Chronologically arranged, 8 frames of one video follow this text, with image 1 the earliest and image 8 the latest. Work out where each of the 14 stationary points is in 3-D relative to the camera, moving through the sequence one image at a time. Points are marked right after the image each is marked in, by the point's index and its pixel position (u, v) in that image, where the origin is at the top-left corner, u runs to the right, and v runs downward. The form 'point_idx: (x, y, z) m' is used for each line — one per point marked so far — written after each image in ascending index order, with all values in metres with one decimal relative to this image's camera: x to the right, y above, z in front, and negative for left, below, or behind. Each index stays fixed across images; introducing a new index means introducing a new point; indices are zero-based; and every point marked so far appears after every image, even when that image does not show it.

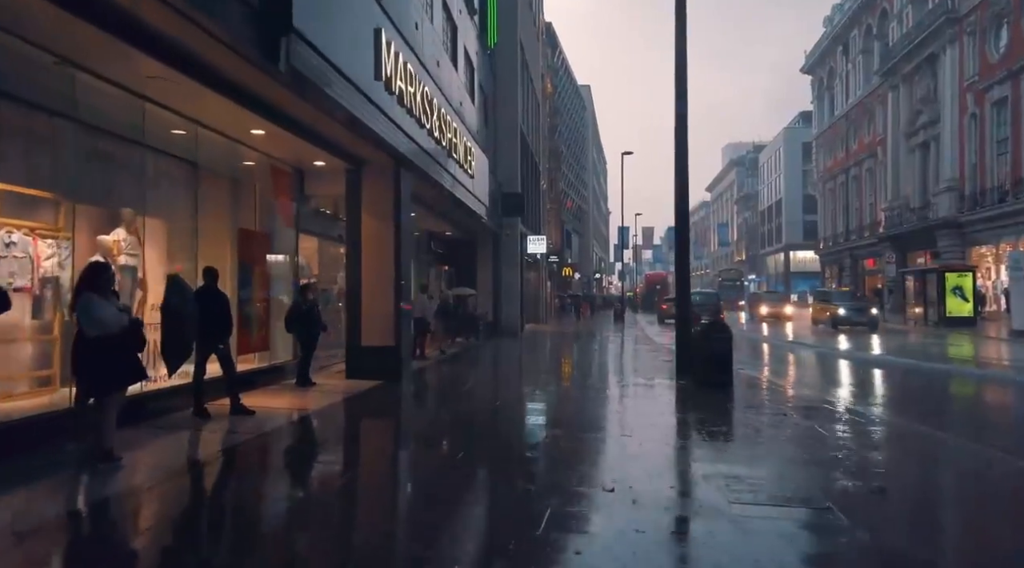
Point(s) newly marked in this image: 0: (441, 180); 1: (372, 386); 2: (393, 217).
0: (-1.5, +2.3, +19.2) m
1: (-2.4, -1.7, +14.6) m
2: (-2.0, +1.2, +14.8) m
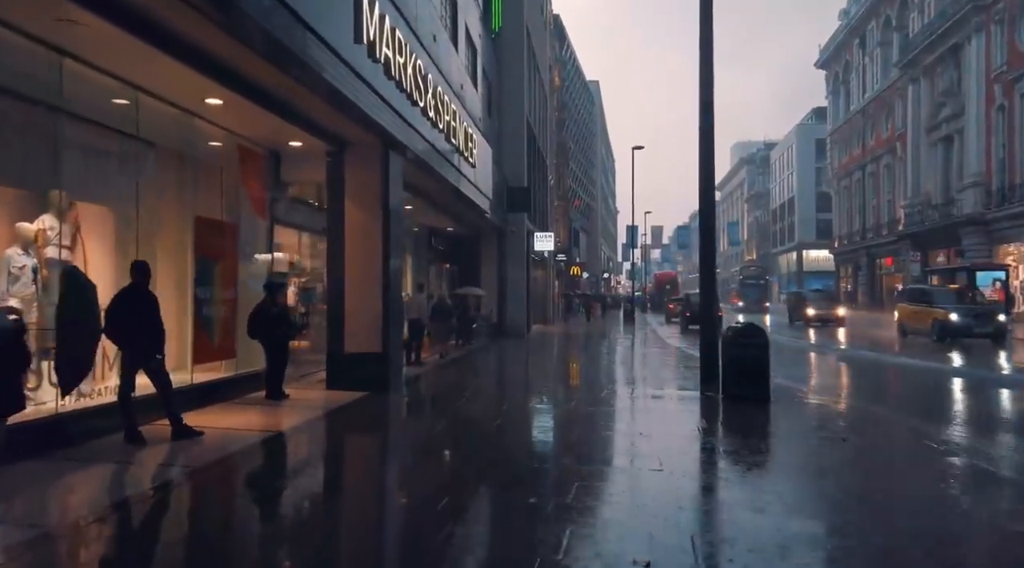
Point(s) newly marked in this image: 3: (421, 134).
0: (-1.5, +2.3, +17.4) m
1: (-2.3, -1.7, +12.8) m
2: (-2.0, +1.2, +13.0) m
3: (-1.6, +2.6, +15.1) m
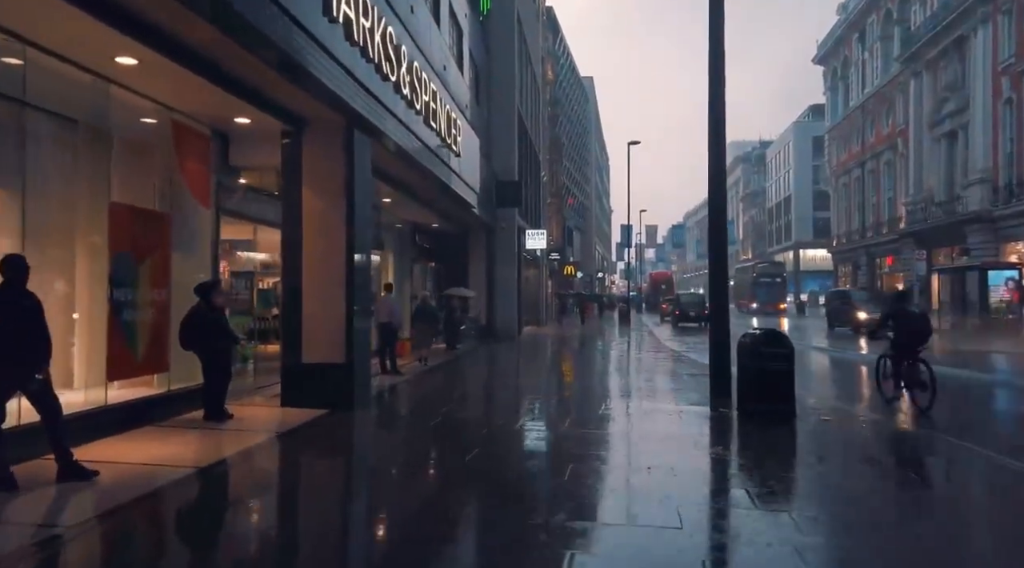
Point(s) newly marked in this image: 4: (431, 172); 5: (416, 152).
0: (-1.7, +2.3, +15.6) m
1: (-2.5, -1.7, +11.1) m
2: (-2.2, +1.2, +11.3) m
3: (-1.8, +2.6, +13.4) m
4: (-1.6, +2.2, +17.3) m
5: (-1.7, +2.3, +15.3) m
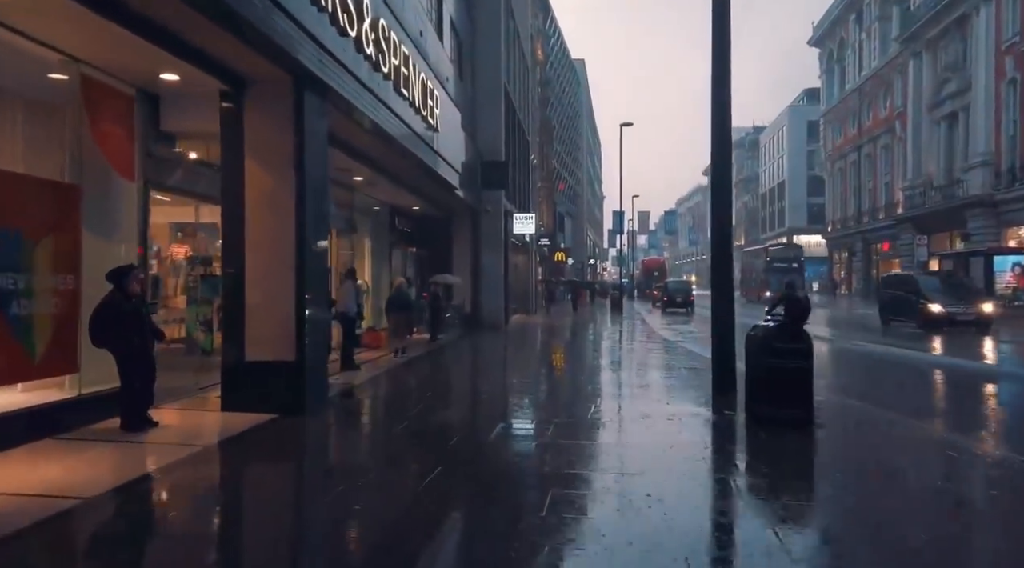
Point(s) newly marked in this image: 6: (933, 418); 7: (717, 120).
0: (-2.0, +2.6, +14.1) m
1: (-2.8, -1.5, +9.6) m
2: (-2.5, +1.4, +9.7) m
3: (-2.1, +2.8, +11.8) m
4: (-2.0, +2.5, +15.7) m
5: (-2.0, +2.5, +13.7) m
6: (+5.8, -1.8, +11.8) m
7: (+2.9, +2.3, +12.1) m
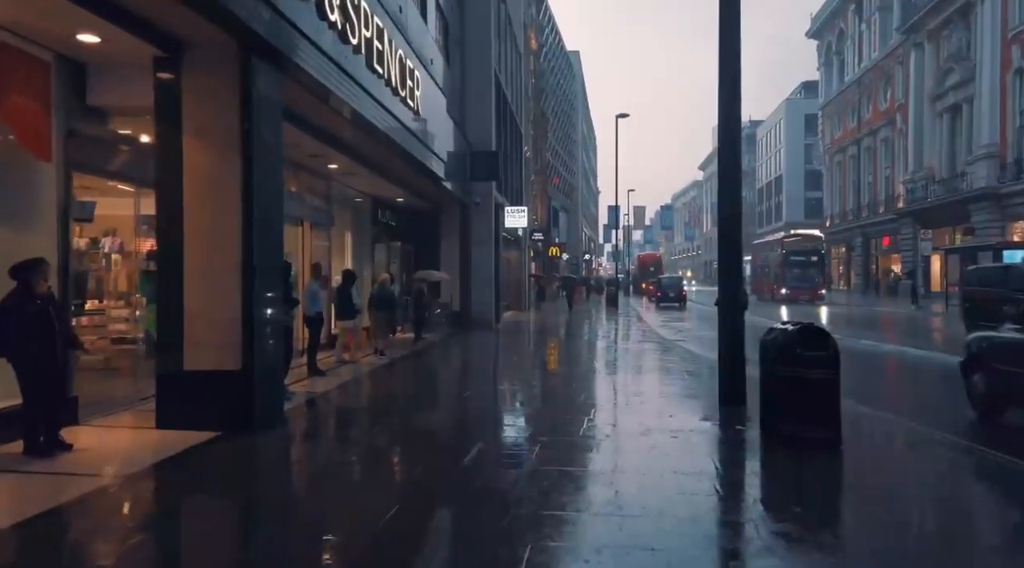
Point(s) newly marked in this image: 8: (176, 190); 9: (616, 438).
0: (-2.2, +2.6, +12.8) m
1: (-3.0, -1.5, +8.3) m
2: (-2.6, +1.4, +8.4) m
3: (-2.3, +2.8, +10.5) m
4: (-2.2, +2.6, +14.4) m
5: (-2.2, +2.6, +12.4) m
6: (+5.5, -1.8, +10.5) m
7: (+2.7, +2.3, +10.8) m
8: (-3.3, +0.9, +8.5) m
9: (+1.2, -1.7, +9.9) m
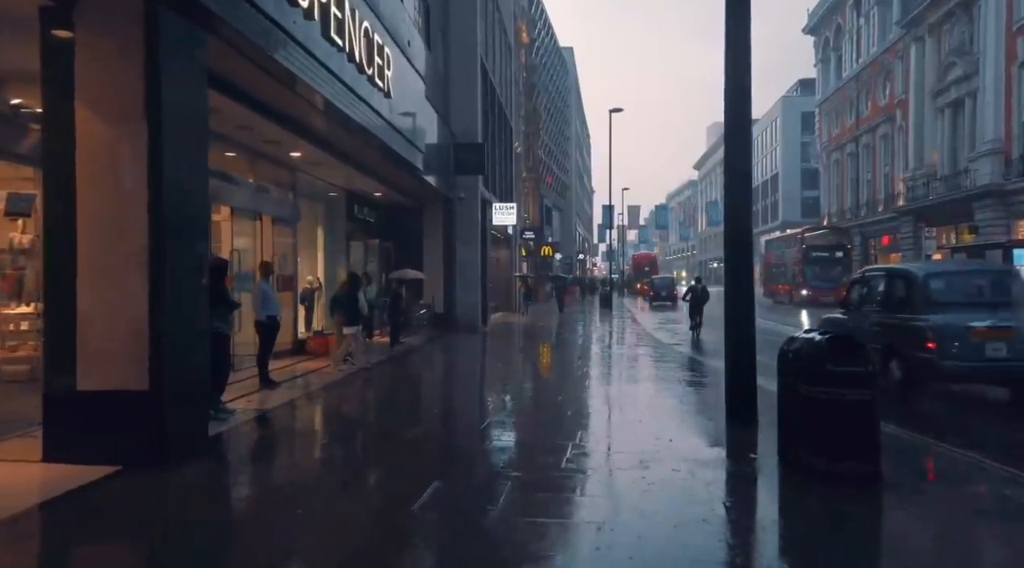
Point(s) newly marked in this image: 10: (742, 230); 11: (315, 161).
0: (-2.5, +2.6, +11.3) m
1: (-3.2, -1.5, +6.8) m
2: (-2.9, +1.4, +6.9) m
3: (-2.6, +2.8, +9.0) m
4: (-2.5, +2.6, +12.9) m
5: (-2.5, +2.6, +10.9) m
6: (+5.3, -1.8, +9.1) m
7: (+2.4, +2.3, +9.3) m
8: (-3.6, +0.9, +7.0) m
9: (+0.9, -1.7, +8.4) m
10: (+2.5, +0.6, +9.2) m
11: (-3.7, +2.3, +16.1) m
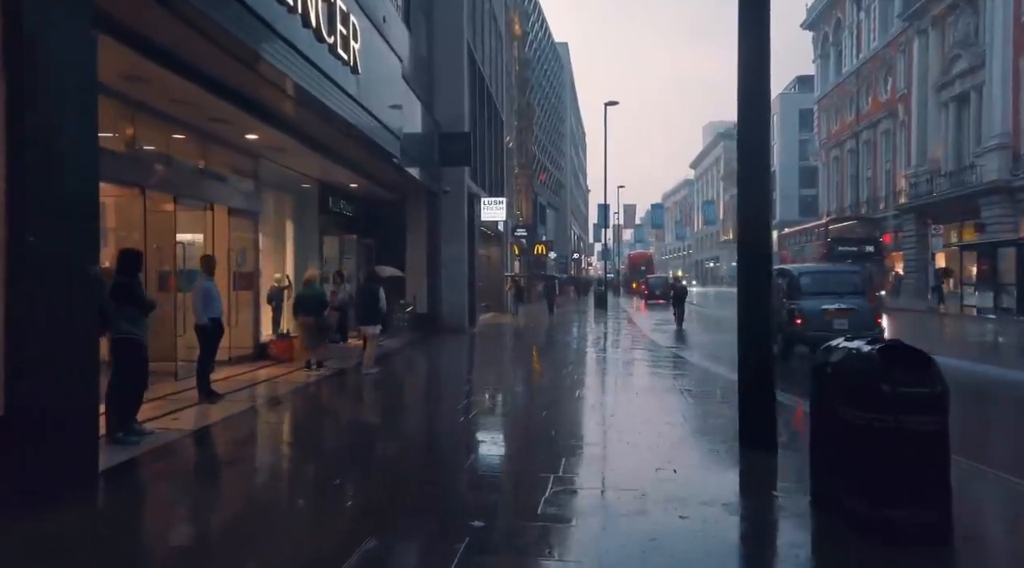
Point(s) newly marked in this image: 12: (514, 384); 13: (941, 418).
0: (-2.8, +2.6, +9.7) m
1: (-3.5, -1.5, +5.2) m
2: (-3.2, +1.4, +5.4) m
3: (-2.8, +2.9, +7.5) m
4: (-2.8, +2.6, +11.4) m
5: (-2.8, +2.6, +9.4) m
6: (+5.0, -1.7, +7.6) m
7: (+2.1, +2.4, +7.8) m
8: (-3.8, +1.0, +5.5) m
9: (+0.7, -1.7, +6.9) m
10: (+2.2, +0.6, +7.7) m
11: (-4.0, +2.4, +14.6) m
12: (0.0, -2.0, +16.4) m
13: (+2.6, -0.8, +5.4) m
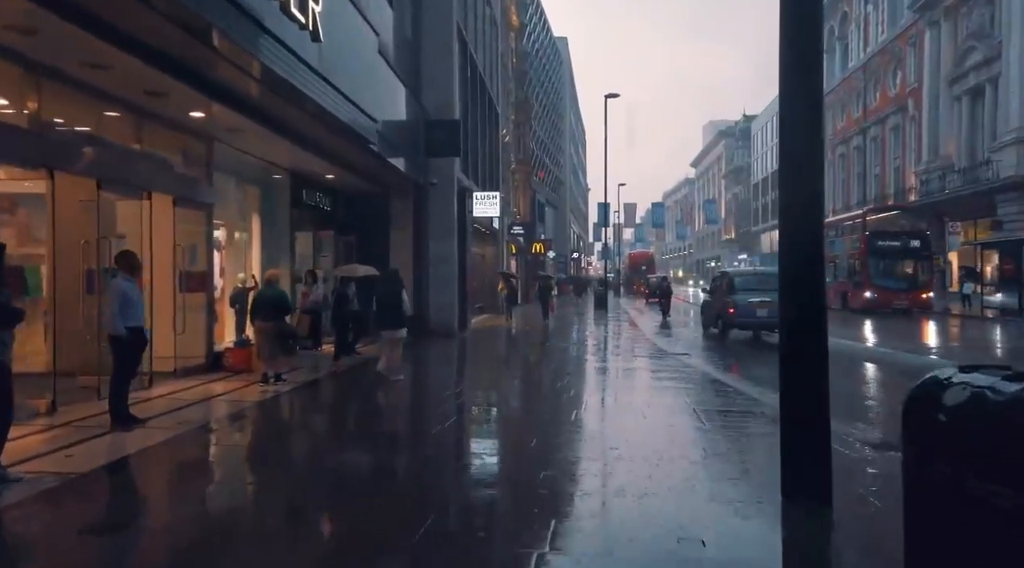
0: (-3.0, +2.6, +7.9) m
1: (-3.6, -1.5, +3.4) m
2: (-3.3, +1.4, +3.6) m
3: (-3.0, +2.9, +5.7) m
4: (-2.9, +2.6, +9.6) m
5: (-3.0, +2.6, +7.6) m
6: (+4.9, -1.7, +5.8) m
7: (+1.9, +2.3, +6.0) m
8: (-4.0, +0.9, +3.7) m
9: (+0.5, -1.7, +5.1) m
10: (+2.1, +0.6, +5.9) m
11: (-4.2, +2.4, +12.8) m
12: (-0.2, -2.0, +14.6) m
13: (+2.4, -0.8, +3.6) m
